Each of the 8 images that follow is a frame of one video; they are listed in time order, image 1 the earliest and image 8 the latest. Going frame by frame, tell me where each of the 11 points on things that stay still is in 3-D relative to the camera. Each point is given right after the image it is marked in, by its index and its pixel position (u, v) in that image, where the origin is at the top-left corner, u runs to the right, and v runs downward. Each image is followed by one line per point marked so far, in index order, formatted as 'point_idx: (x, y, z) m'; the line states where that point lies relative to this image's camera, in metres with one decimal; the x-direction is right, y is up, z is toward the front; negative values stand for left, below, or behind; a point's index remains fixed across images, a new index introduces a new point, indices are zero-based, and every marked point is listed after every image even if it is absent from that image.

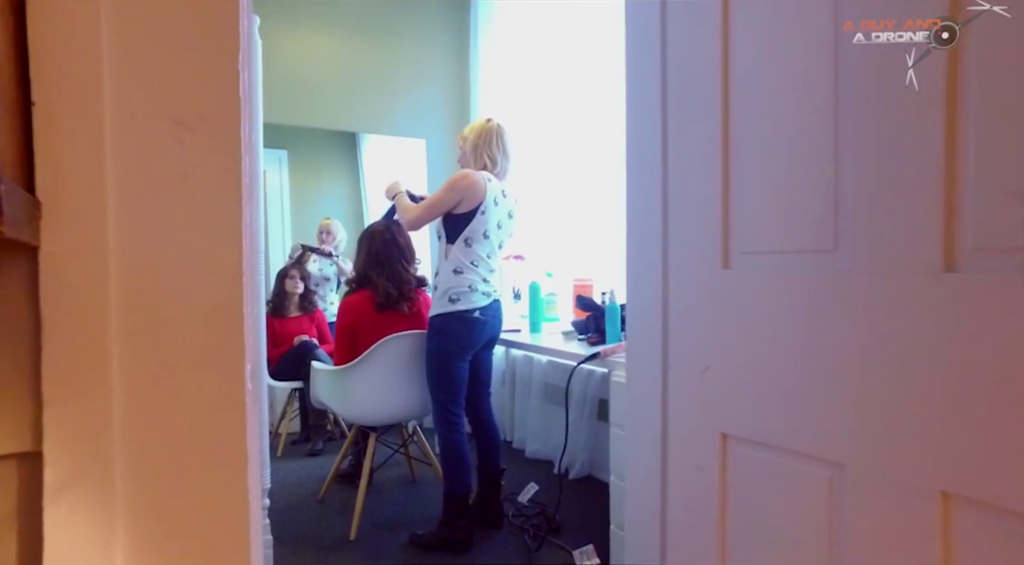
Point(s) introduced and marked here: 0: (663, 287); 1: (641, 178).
0: (+0.3, 0.0, +1.1) m
1: (+0.2, +0.2, +1.1) m
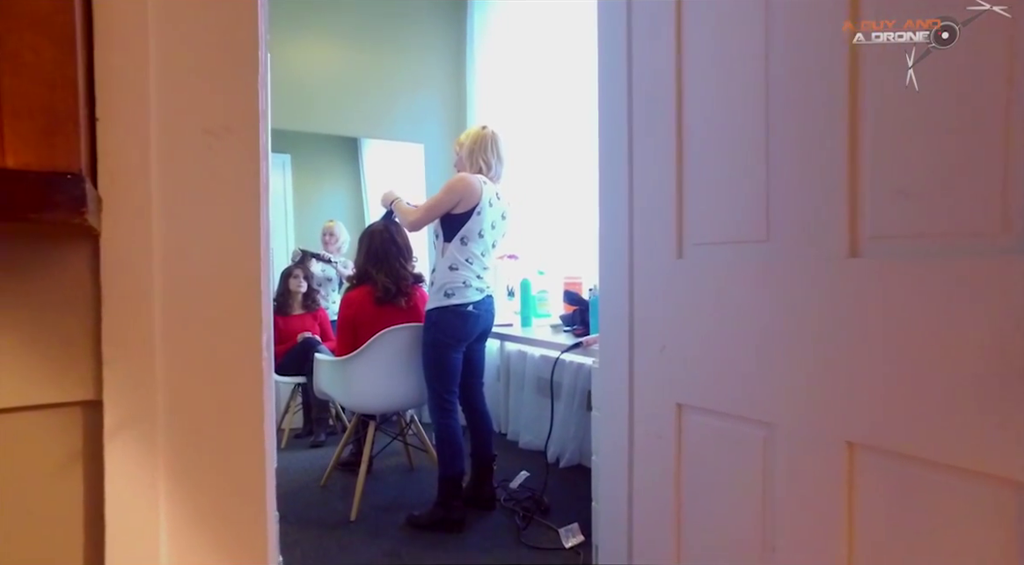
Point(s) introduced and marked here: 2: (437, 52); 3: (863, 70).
0: (+0.2, 0.0, +1.2) m
1: (+0.2, +0.2, +1.2) m
2: (-0.5, +1.3, +3.5) m
3: (+0.5, +0.3, +0.8) m
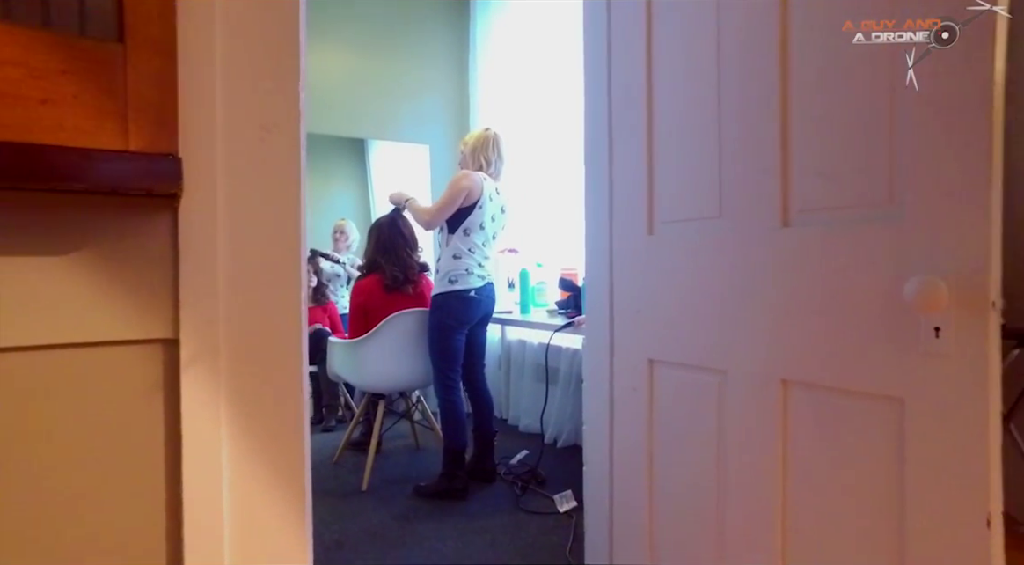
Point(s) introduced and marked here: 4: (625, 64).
0: (+0.2, +0.1, +1.4) m
1: (+0.2, +0.3, +1.4) m
2: (-0.5, +1.3, +3.7) m
3: (+0.5, +0.4, +1.0) m
4: (+0.2, +0.5, +1.3) m
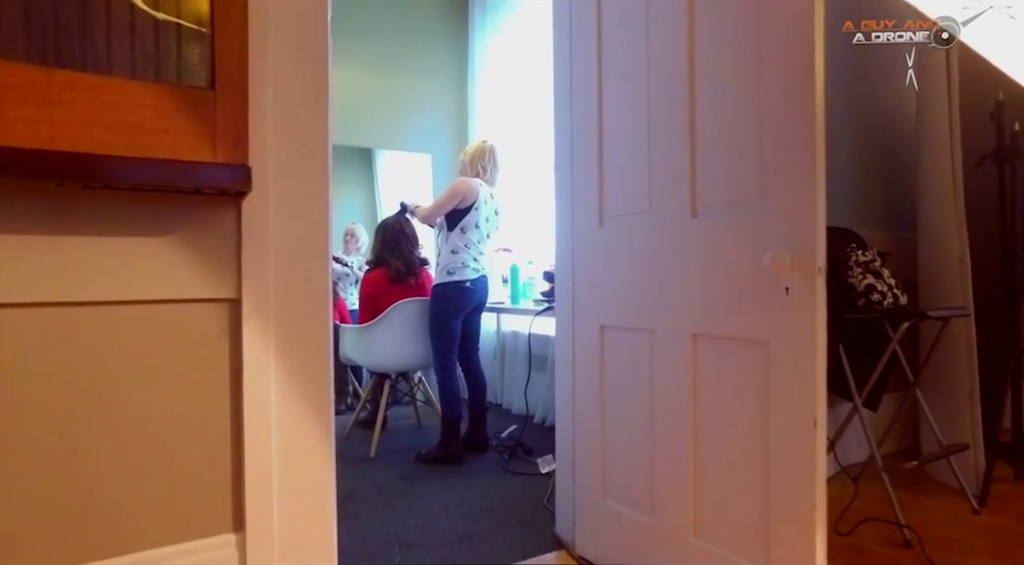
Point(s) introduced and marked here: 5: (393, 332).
0: (+0.2, +0.1, +1.7) m
1: (+0.2, +0.3, +1.7) m
2: (-0.6, +1.3, +4.0) m
3: (+0.4, +0.4, +1.3) m
4: (+0.2, +0.5, +1.7) m
5: (-0.5, -0.2, +2.7) m
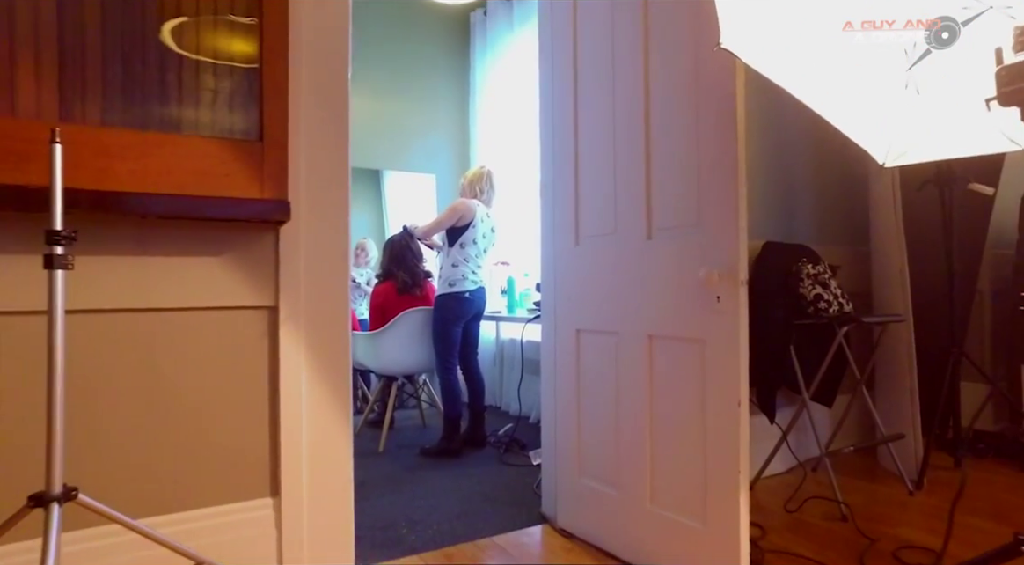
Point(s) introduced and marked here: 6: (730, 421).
0: (+0.1, +0.1, +2.0) m
1: (+0.1, +0.3, +2.0) m
2: (-0.6, +1.3, +4.3) m
3: (+0.4, +0.4, +1.6) m
4: (+0.2, +0.5, +2.0) m
5: (-0.6, -0.3, +3.0) m
6: (+0.5, -0.3, +1.4) m
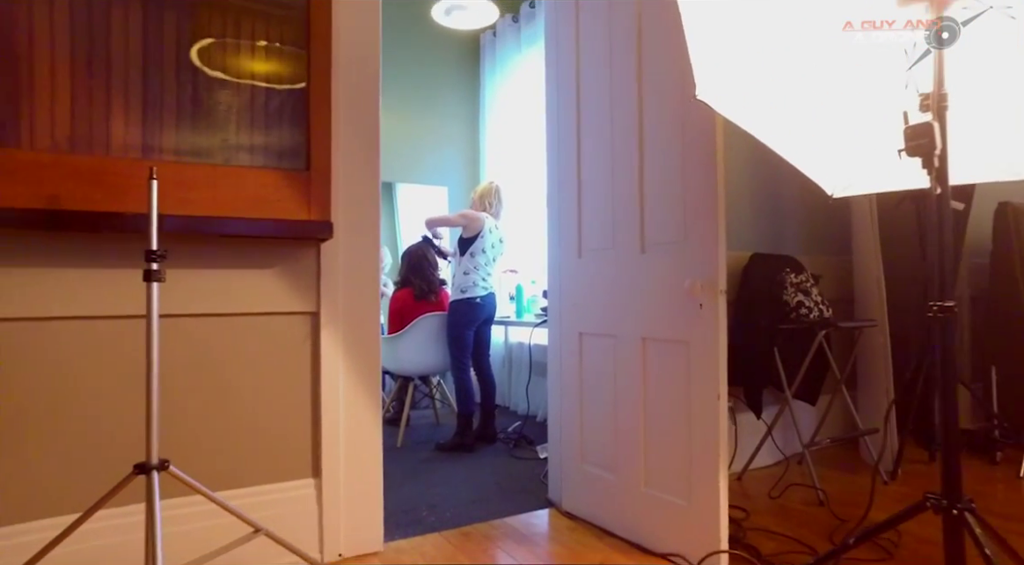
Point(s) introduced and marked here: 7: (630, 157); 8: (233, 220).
0: (+0.2, +0.1, +2.2) m
1: (+0.2, +0.3, +2.3) m
2: (-0.5, +1.2, +4.6) m
3: (+0.4, +0.4, +1.8) m
4: (+0.2, +0.5, +2.2) m
5: (-0.5, -0.3, +3.2) m
6: (+0.5, -0.3, +1.6) m
7: (+0.4, +0.4, +1.9) m
8: (-0.7, +0.2, +1.5) m
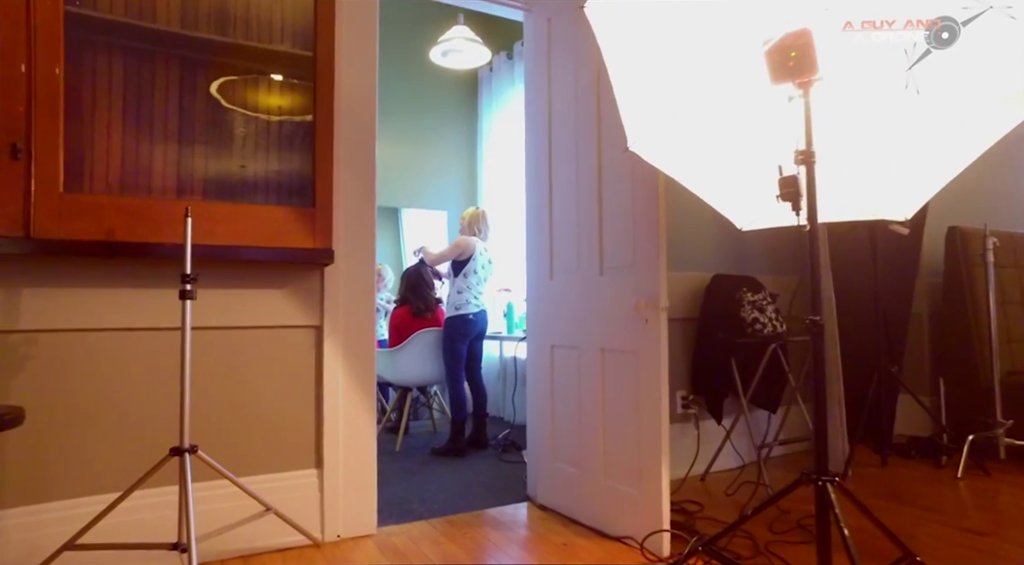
0: (+0.1, 0.0, +2.5) m
1: (+0.1, +0.2, +2.6) m
2: (-0.5, +1.1, +4.9) m
3: (+0.3, +0.3, +2.1) m
4: (+0.1, +0.4, +2.5) m
5: (-0.6, -0.4, +3.5) m
6: (+0.4, -0.4, +1.9) m
7: (+0.3, +0.3, +2.2) m
8: (-0.8, +0.1, +1.8) m
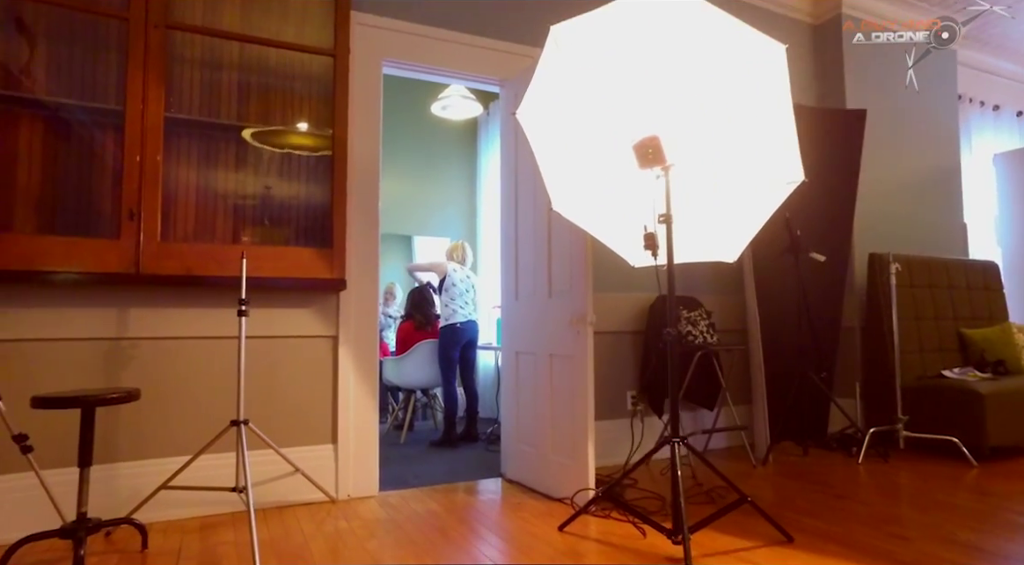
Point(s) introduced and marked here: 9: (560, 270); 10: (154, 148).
0: (0.0, -0.1, +3.1) m
1: (0.0, +0.1, +3.2) m
2: (-0.6, +0.9, +5.6) m
3: (+0.2, +0.2, +2.8) m
4: (0.0, +0.3, +3.1) m
5: (-0.6, -0.5, +4.2) m
6: (+0.3, -0.5, +2.5) m
7: (+0.2, +0.2, +2.8) m
8: (-0.9, 0.0, +2.5) m
9: (+0.2, 0.0, +2.7) m
10: (-1.3, +0.5, +2.3) m
